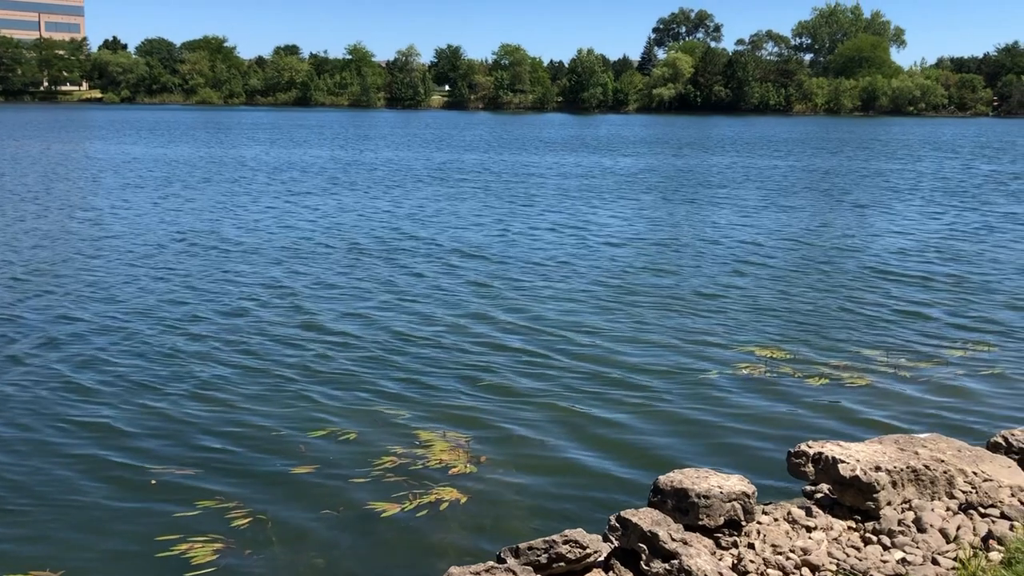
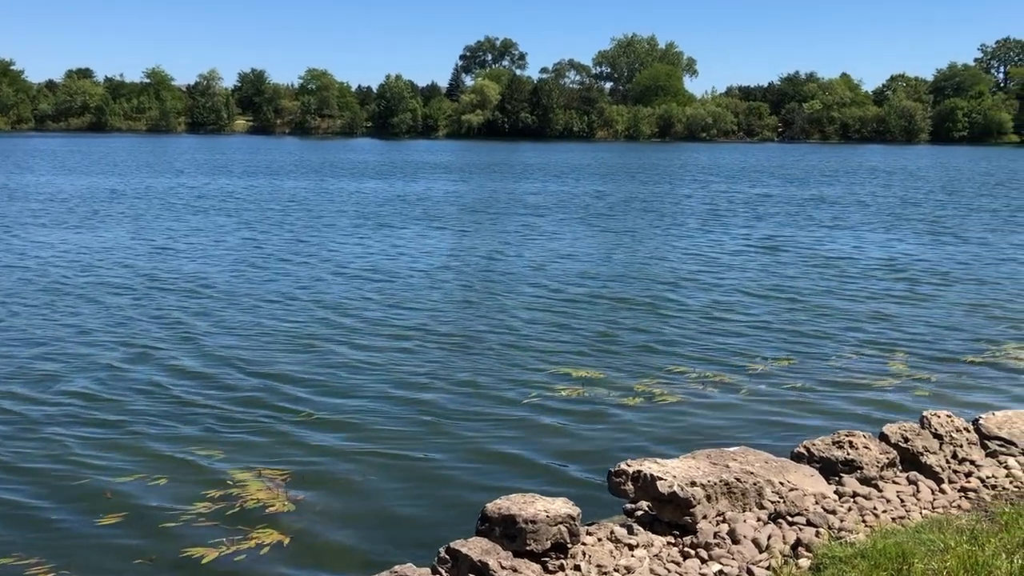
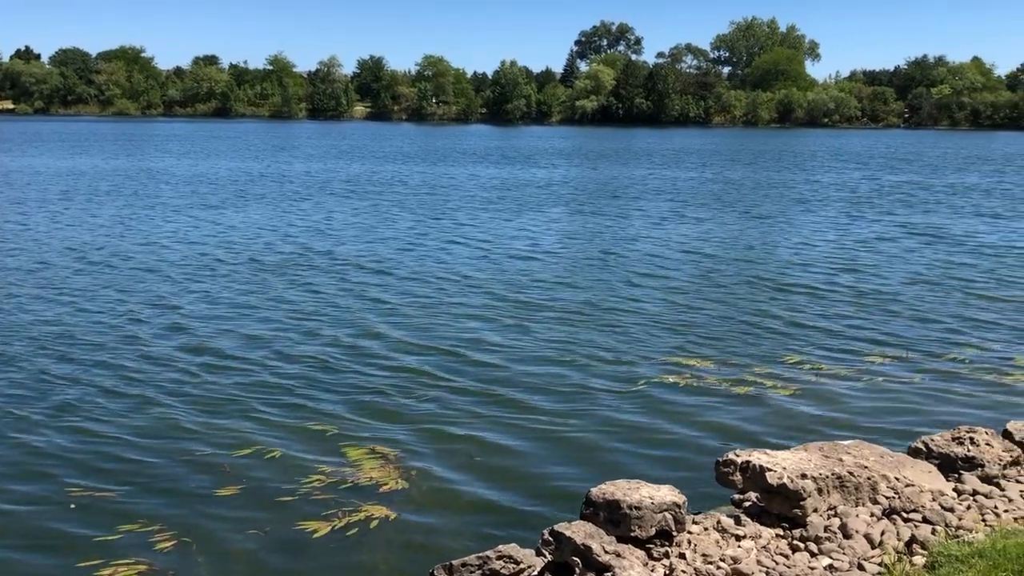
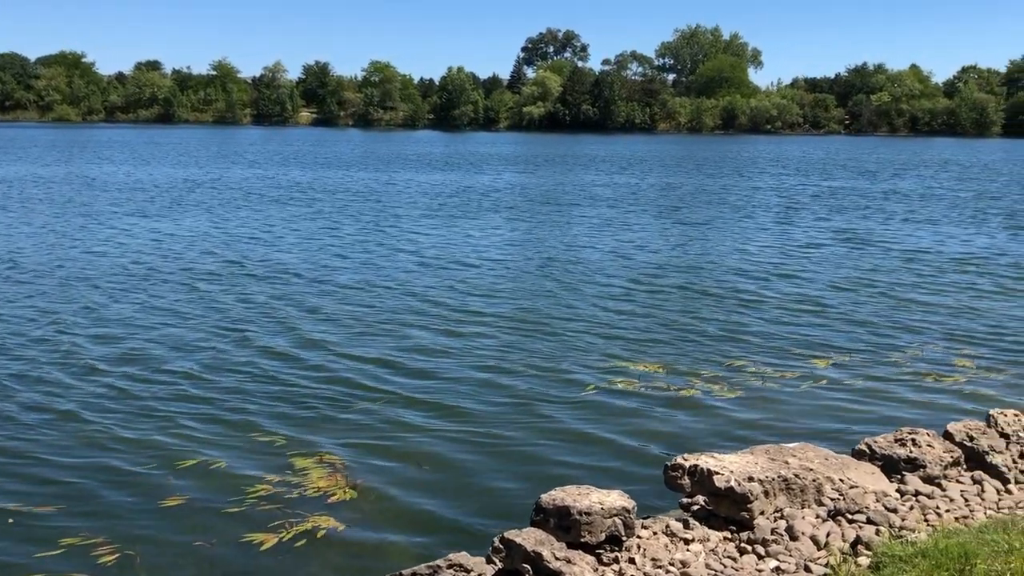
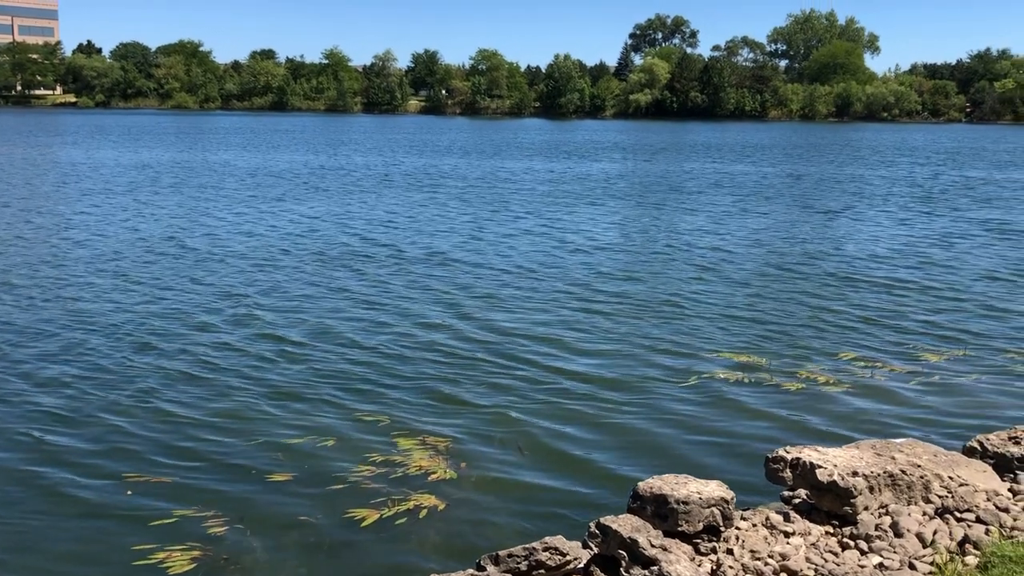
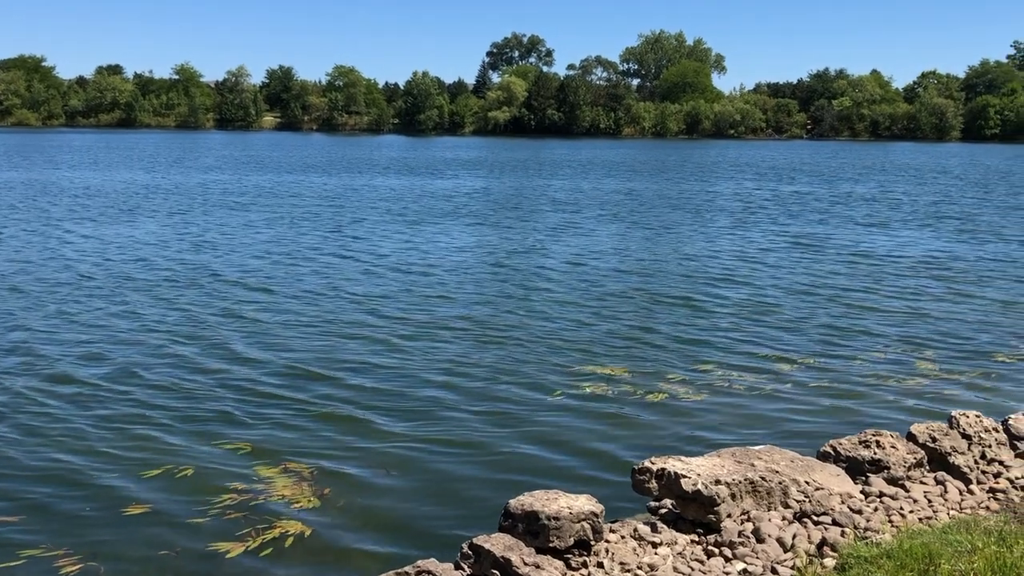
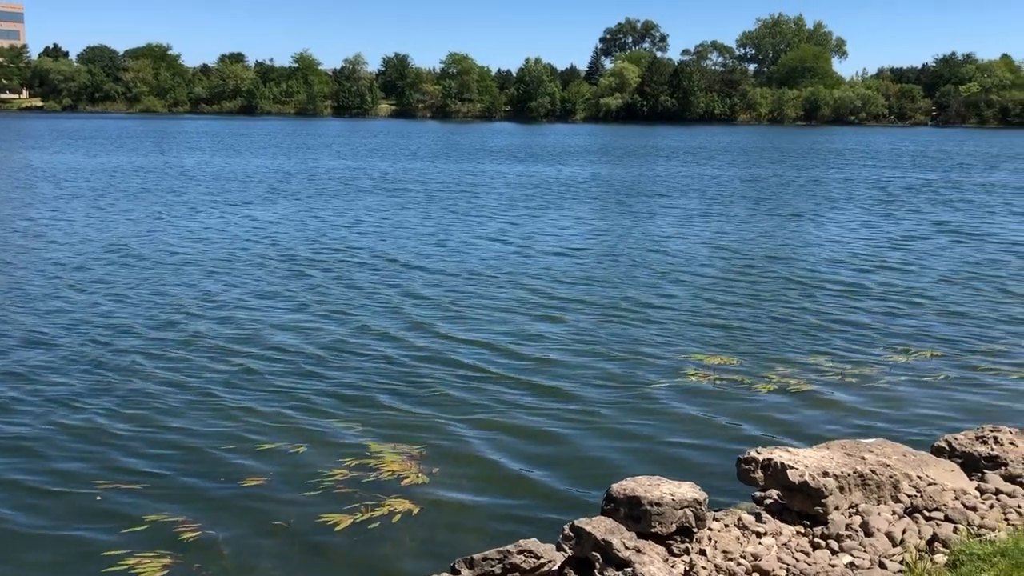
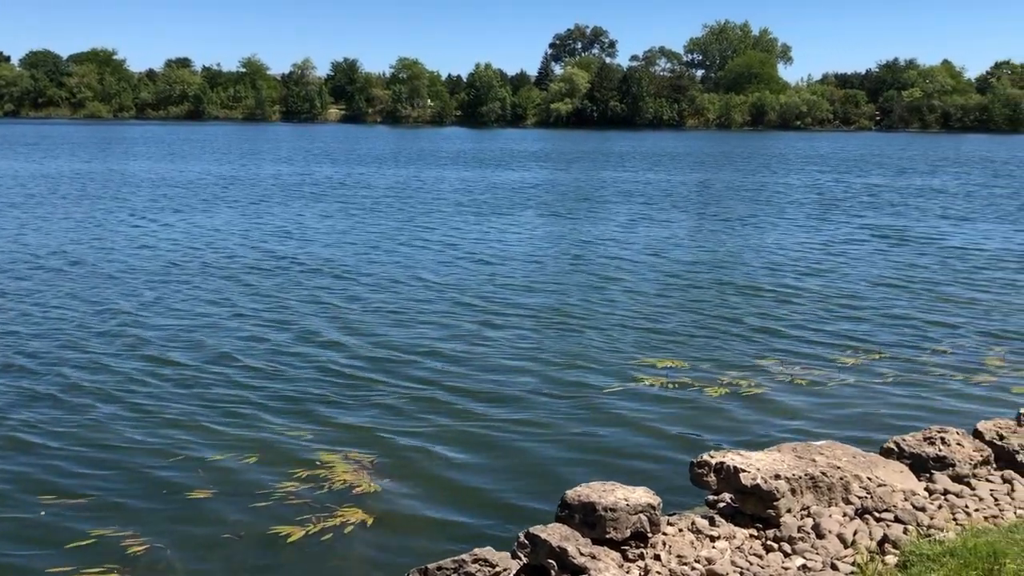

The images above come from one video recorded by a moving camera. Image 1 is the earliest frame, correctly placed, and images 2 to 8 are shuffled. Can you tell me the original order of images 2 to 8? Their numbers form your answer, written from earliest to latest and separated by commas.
5, 7, 3, 8, 4, 6, 2
